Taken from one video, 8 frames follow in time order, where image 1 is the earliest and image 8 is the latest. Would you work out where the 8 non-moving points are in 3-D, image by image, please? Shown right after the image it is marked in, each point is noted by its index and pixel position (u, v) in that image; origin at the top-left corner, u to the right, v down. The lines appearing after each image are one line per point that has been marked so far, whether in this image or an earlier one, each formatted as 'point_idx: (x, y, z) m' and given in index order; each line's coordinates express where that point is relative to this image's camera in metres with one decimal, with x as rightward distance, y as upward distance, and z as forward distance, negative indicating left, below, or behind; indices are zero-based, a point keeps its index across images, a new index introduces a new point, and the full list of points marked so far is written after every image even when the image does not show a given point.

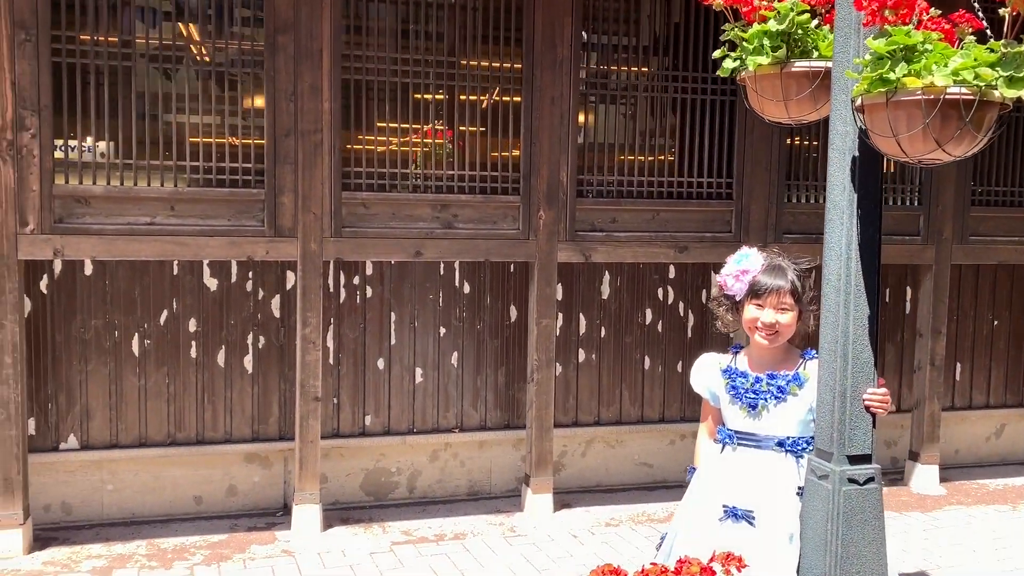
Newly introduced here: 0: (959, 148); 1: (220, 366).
0: (+1.2, +0.4, +2.3) m
1: (-1.8, -0.5, +5.5) m
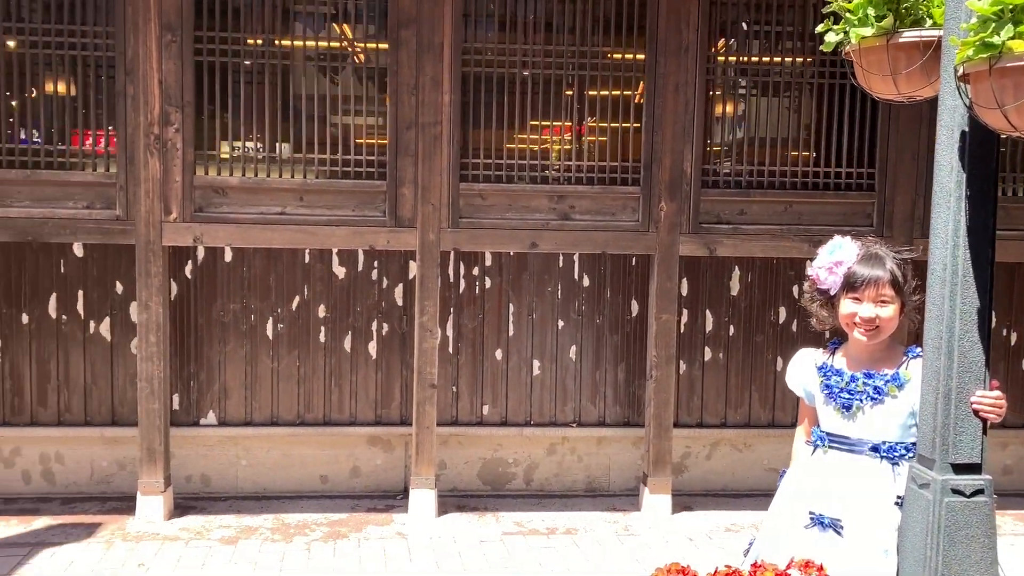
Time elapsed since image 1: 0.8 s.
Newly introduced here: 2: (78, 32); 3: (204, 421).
0: (+1.3, +0.4, +2.0) m
1: (-1.1, -0.4, +5.7) m
2: (-2.5, +1.4, +5.0) m
3: (-2.0, -0.9, +5.7) m
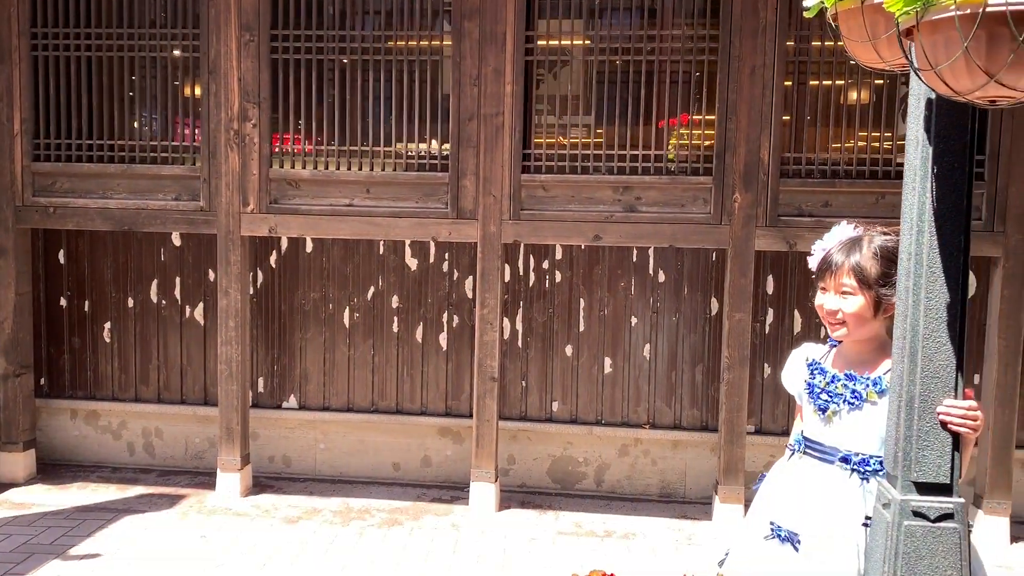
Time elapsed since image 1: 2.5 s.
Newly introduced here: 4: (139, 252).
0: (+1.0, +0.4, +1.7) m
1: (-0.6, -0.3, +5.7) m
2: (-2.1, +1.5, +5.4) m
3: (-1.5, -0.8, +5.9) m
4: (-2.5, +0.2, +5.9) m
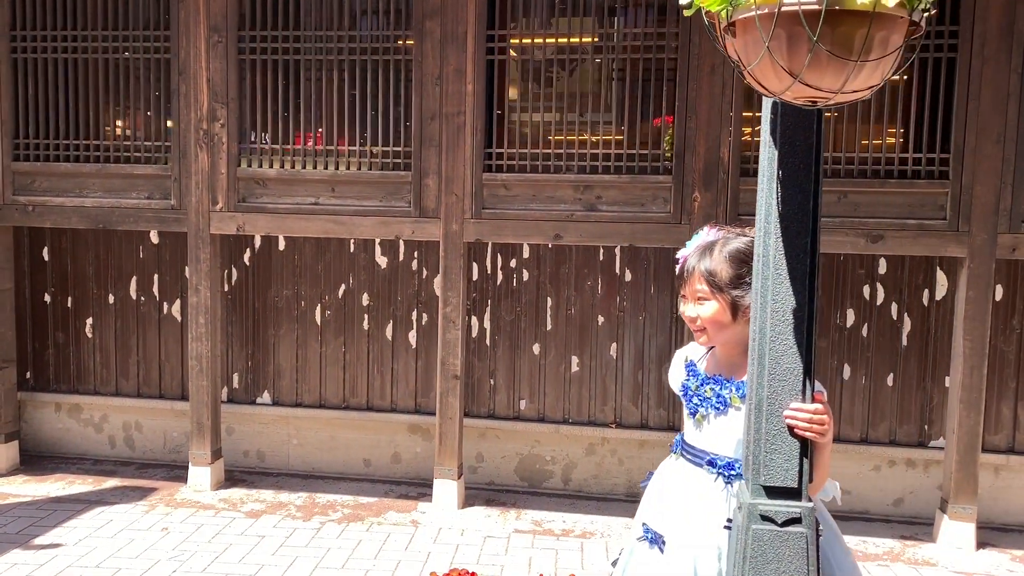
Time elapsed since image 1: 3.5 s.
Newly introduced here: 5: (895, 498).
0: (+0.6, +0.4, +1.7) m
1: (-0.8, -0.3, +5.8) m
2: (-2.3, +1.6, +5.5) m
3: (-1.7, -0.8, +6.0) m
4: (-2.7, +0.3, +6.0) m
5: (+2.3, -1.3, +5.4) m
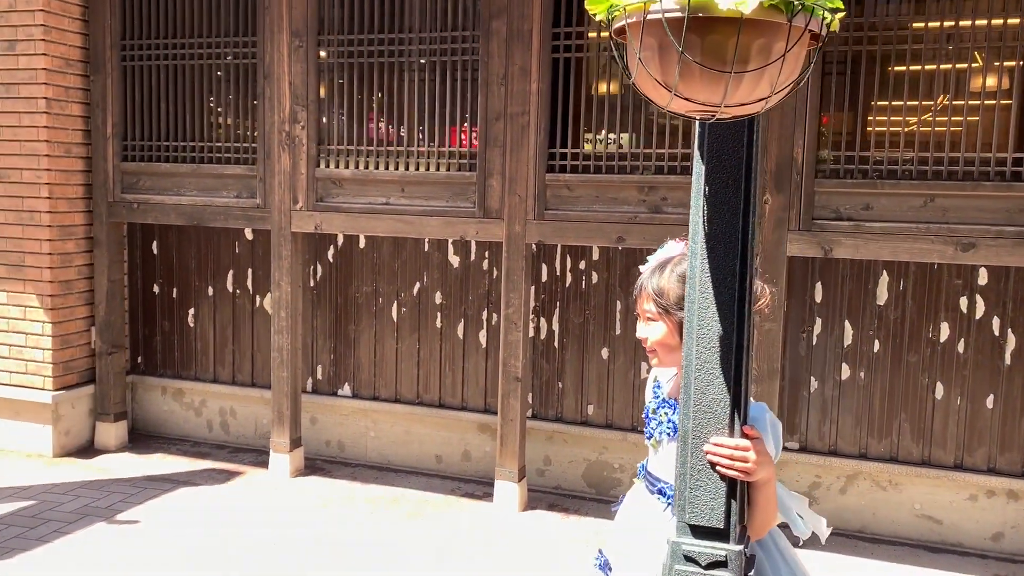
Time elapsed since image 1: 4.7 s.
0: (+0.4, +0.3, +1.5) m
1: (-0.3, -0.3, +5.8) m
2: (-1.8, +1.6, +5.8) m
3: (-1.2, -0.7, +6.2) m
4: (-2.1, +0.3, +6.4) m
5: (+2.7, -1.4, +4.9) m
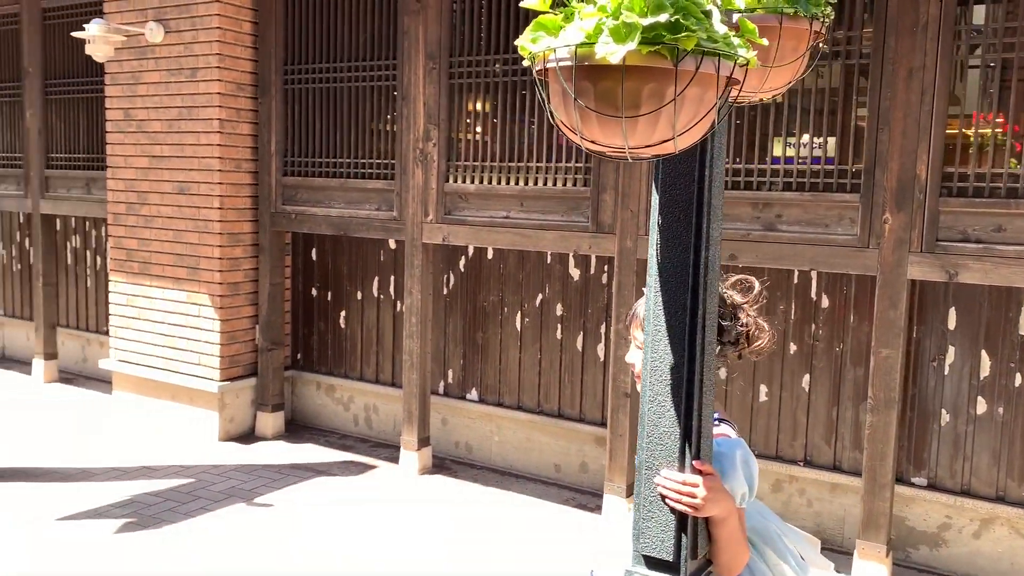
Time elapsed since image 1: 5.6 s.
0: (+0.2, +0.3, +1.6) m
1: (+0.4, -0.4, +5.9) m
2: (-1.0, +1.5, +6.2) m
3: (-0.3, -0.8, +6.5) m
4: (-1.1, +0.3, +6.9) m
5: (+3.1, -1.5, +4.3) m
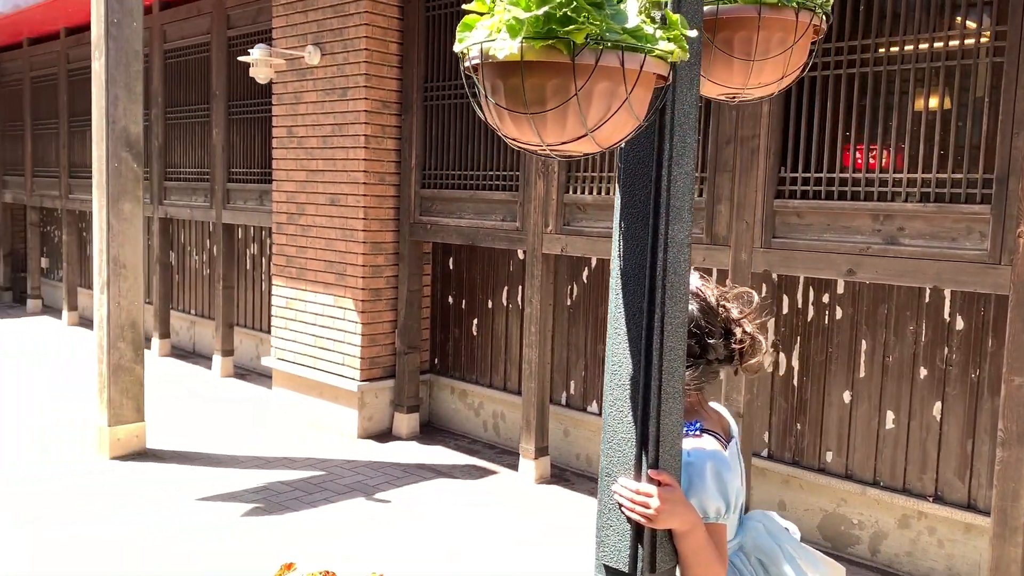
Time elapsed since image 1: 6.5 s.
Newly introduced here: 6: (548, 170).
0: (0.0, +0.3, +1.6) m
1: (+1.2, -0.5, +5.7) m
2: (-0.1, +1.5, +6.3) m
3: (+0.6, -0.9, +6.4) m
4: (-0.1, +0.2, +7.0) m
5: (+3.5, -1.6, +3.6) m
6: (+0.2, +0.8, +6.0) m
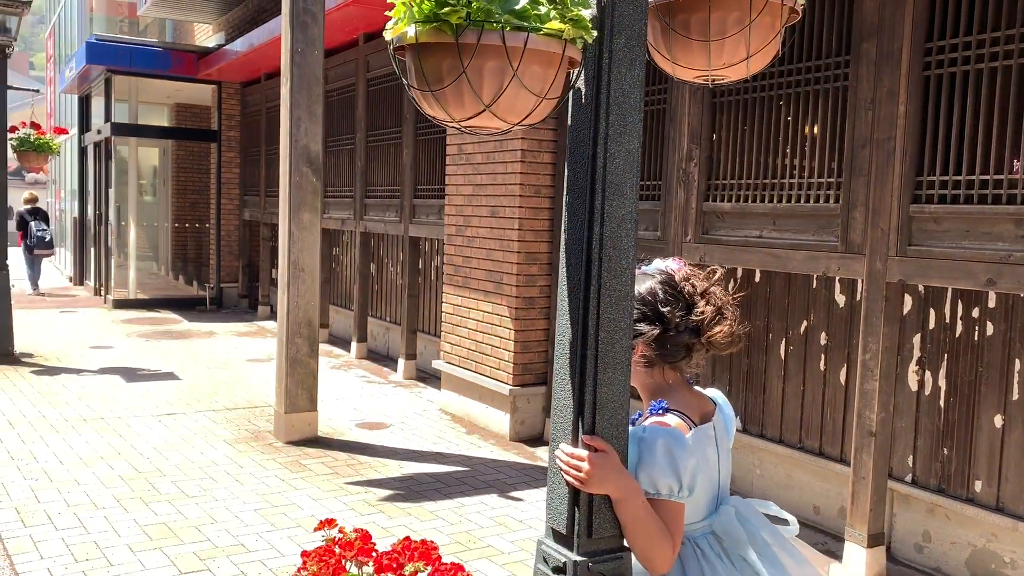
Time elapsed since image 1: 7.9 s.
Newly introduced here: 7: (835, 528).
0: (-0.1, +0.3, +1.7) m
1: (+2.0, -0.6, +5.4) m
2: (+1.0, +1.4, +6.4) m
3: (+1.6, -1.0, +6.3) m
4: (+1.1, +0.1, +7.0) m
5: (+3.7, -1.7, +2.8) m
6: (+1.2, +0.7, +5.9) m
7: (+2.0, -1.5, +5.5) m
